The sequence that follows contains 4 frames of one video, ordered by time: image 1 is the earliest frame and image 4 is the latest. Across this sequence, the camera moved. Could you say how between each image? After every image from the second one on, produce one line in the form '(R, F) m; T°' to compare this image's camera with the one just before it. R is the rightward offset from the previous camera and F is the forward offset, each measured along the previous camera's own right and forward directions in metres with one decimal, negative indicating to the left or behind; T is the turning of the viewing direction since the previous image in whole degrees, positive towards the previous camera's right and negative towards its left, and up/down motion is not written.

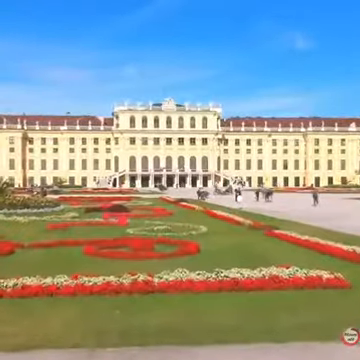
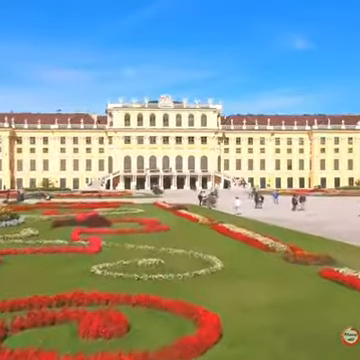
(0.0, +9.4) m; 0°
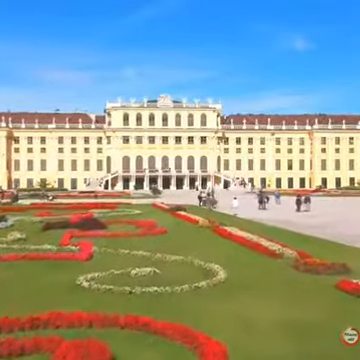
(0.0, +1.7) m; 0°
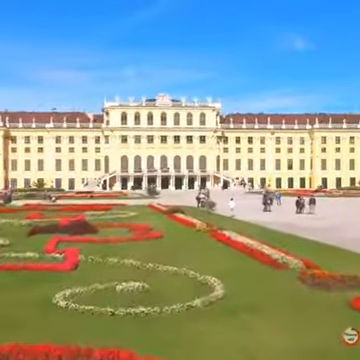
(+0.1, +1.6) m; 0°
